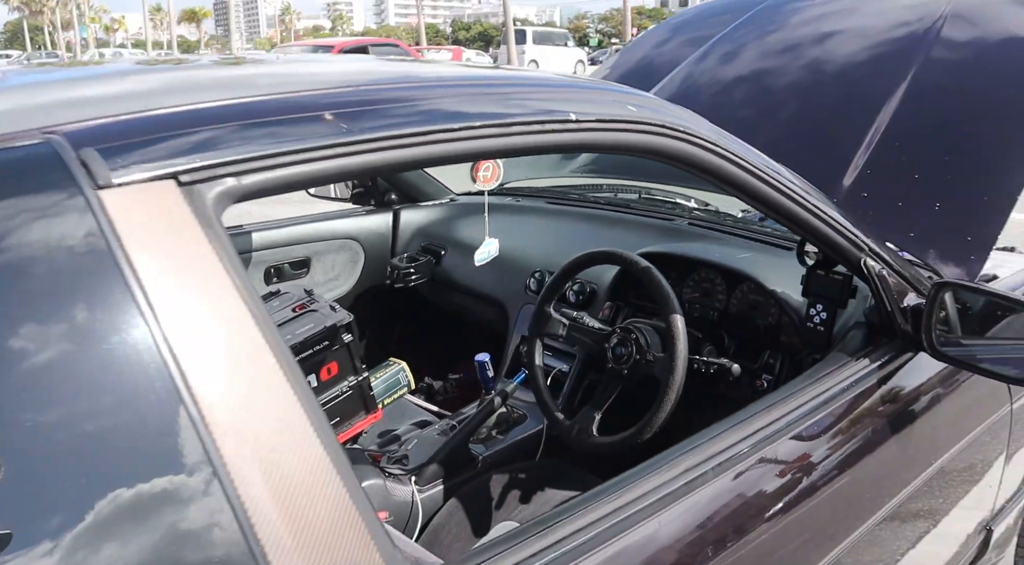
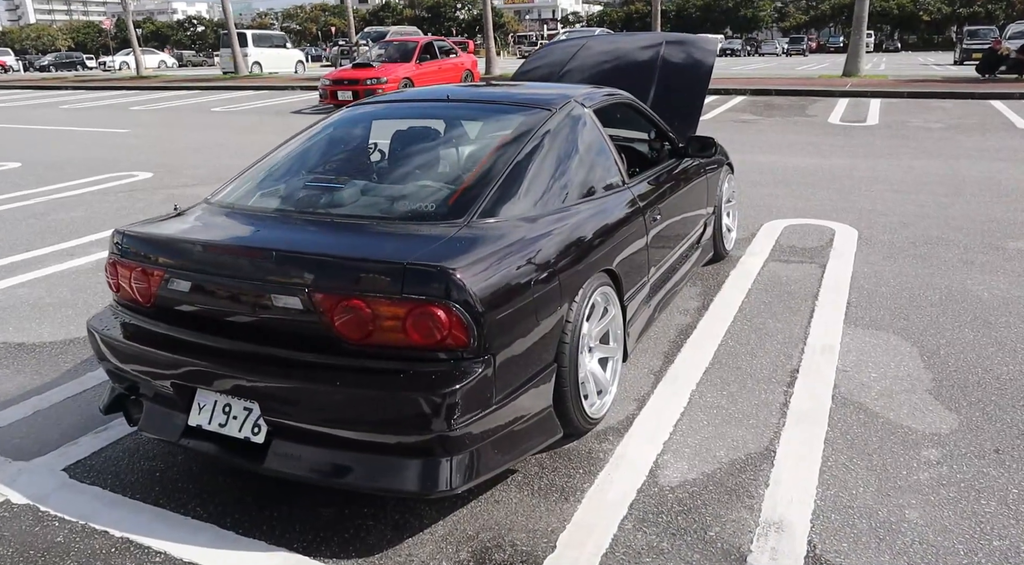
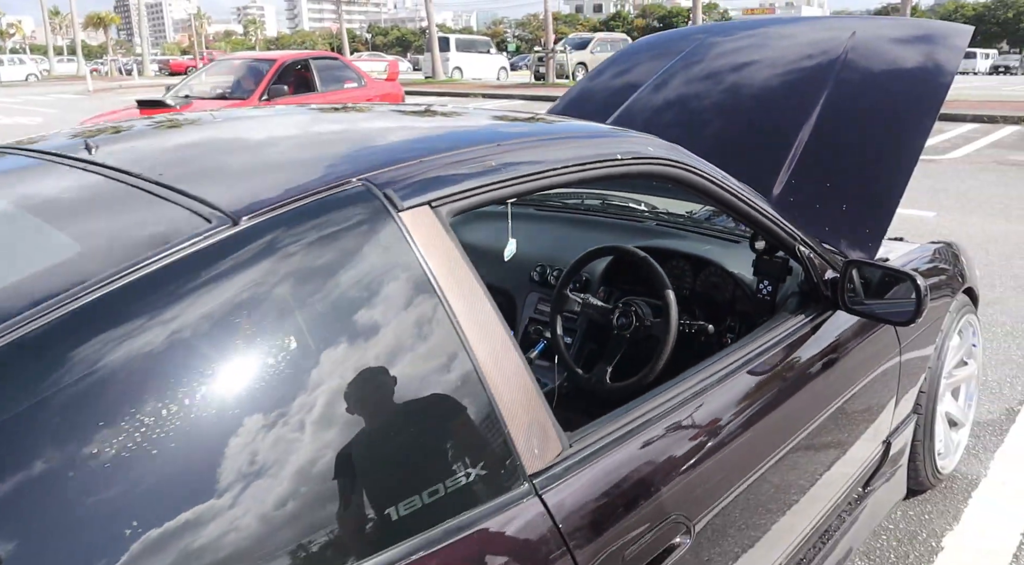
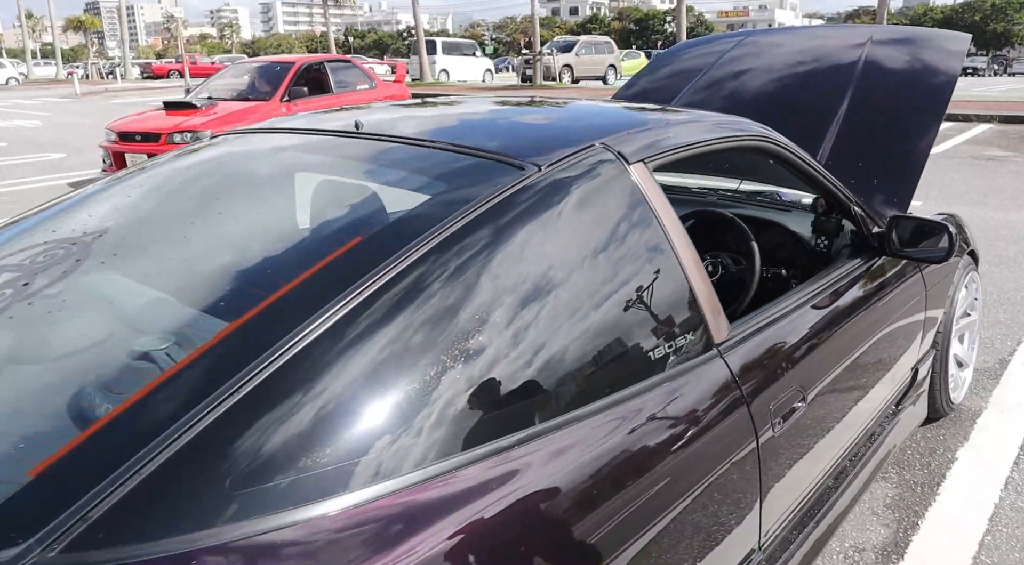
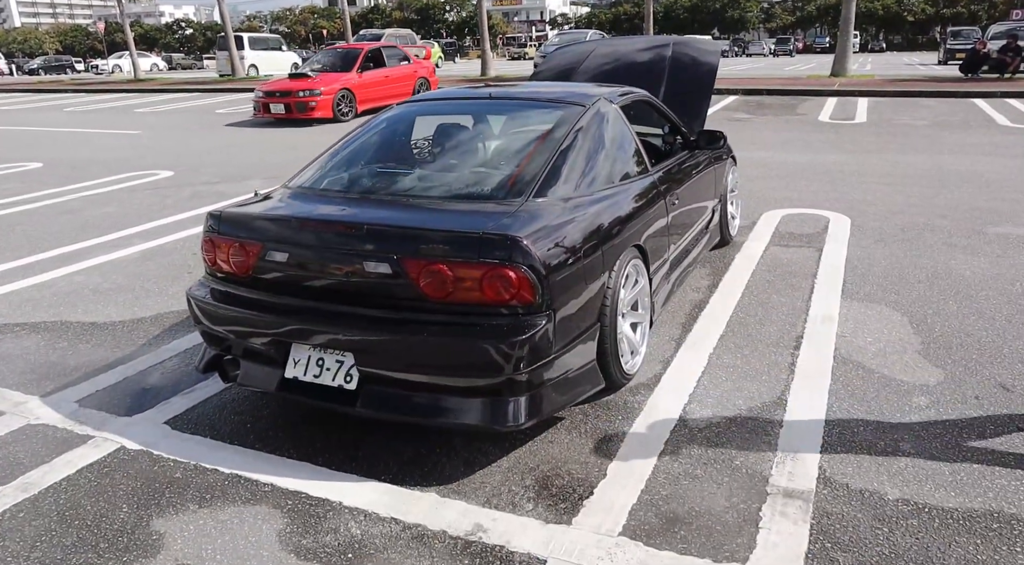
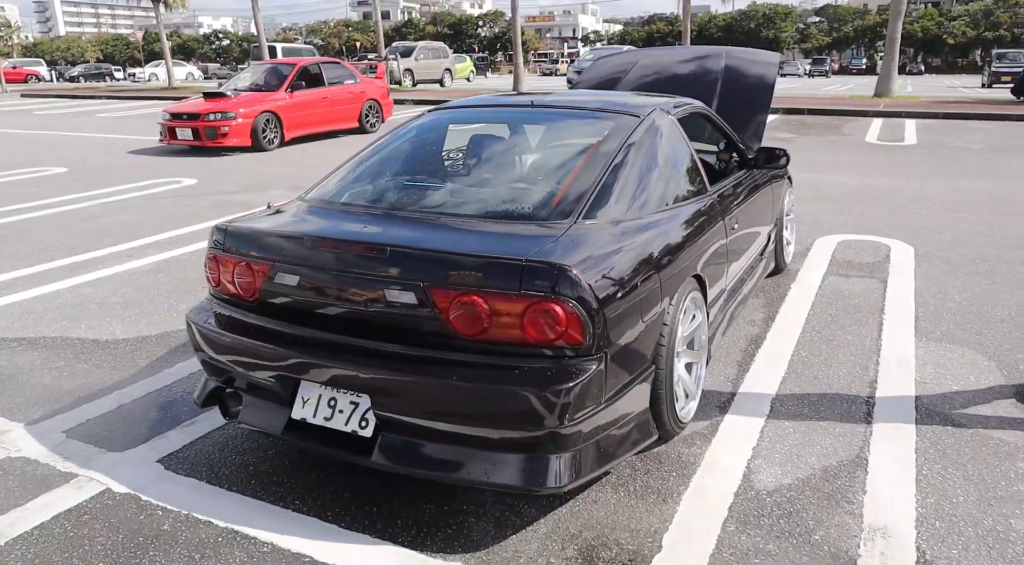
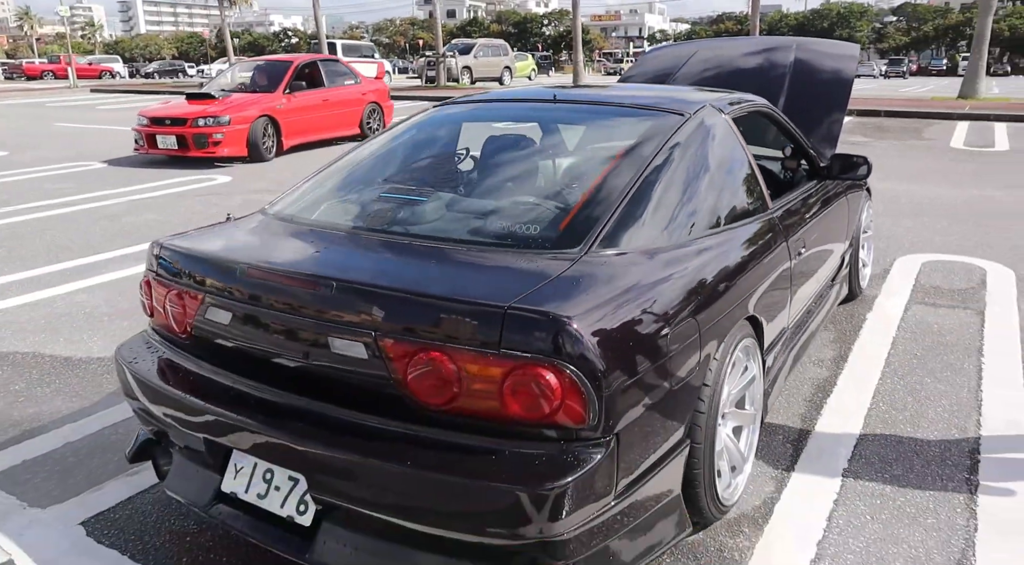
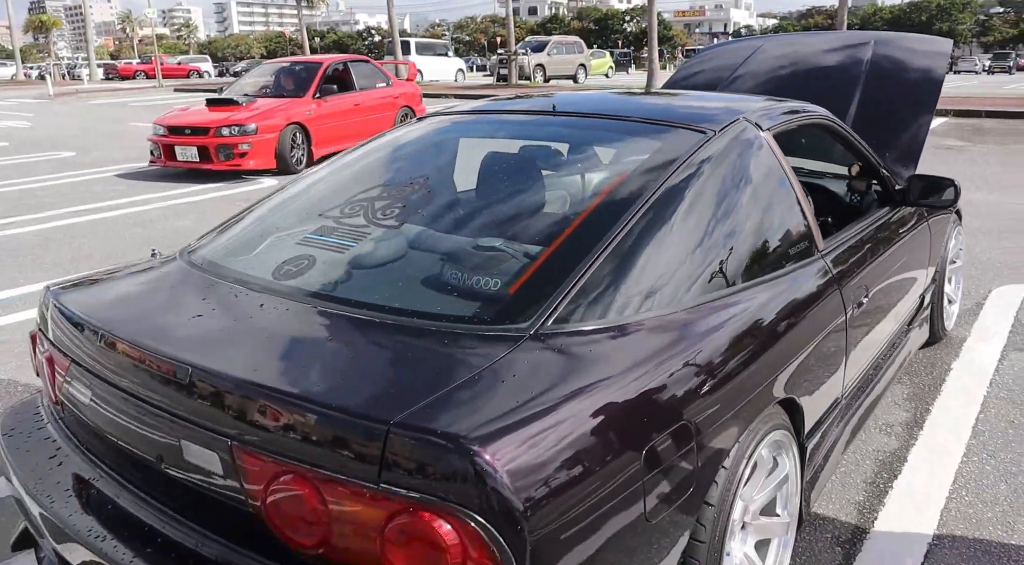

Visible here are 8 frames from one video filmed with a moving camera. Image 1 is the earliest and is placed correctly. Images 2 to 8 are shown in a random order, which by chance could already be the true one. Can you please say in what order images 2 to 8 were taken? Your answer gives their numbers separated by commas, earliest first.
3, 4, 8, 7, 6, 5, 2
